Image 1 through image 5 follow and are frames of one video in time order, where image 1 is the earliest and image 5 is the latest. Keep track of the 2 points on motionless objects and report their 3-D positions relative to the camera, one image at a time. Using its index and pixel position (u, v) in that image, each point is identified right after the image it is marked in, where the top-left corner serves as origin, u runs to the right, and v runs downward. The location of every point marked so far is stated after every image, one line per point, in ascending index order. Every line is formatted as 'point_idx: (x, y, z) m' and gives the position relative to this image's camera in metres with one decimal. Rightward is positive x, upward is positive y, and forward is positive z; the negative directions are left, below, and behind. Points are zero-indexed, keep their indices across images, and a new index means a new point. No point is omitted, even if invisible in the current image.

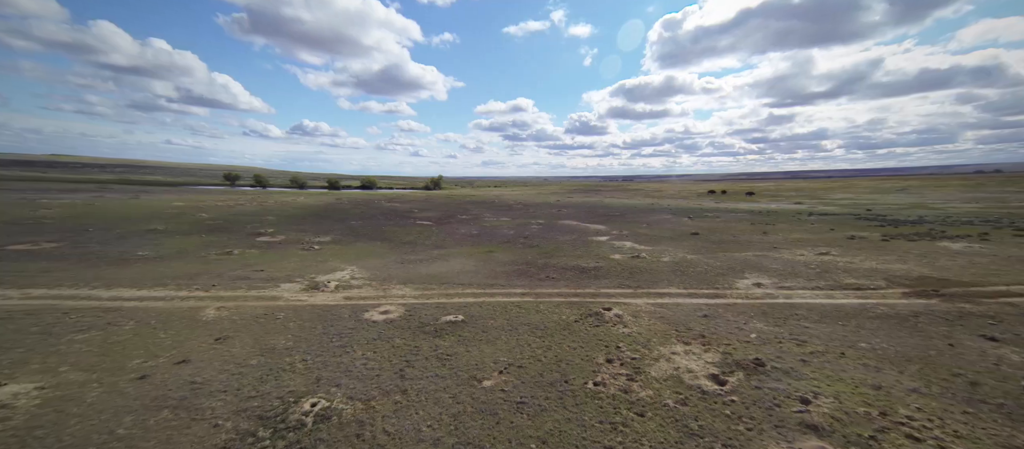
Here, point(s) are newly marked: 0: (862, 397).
0: (+7.6, -3.7, +7.9) m
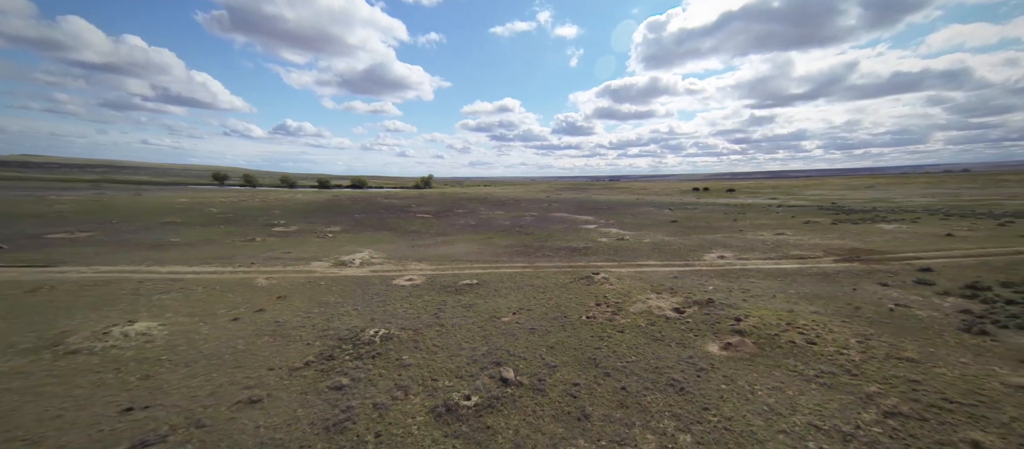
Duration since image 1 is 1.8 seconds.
0: (+8.0, -2.7, +10.9) m
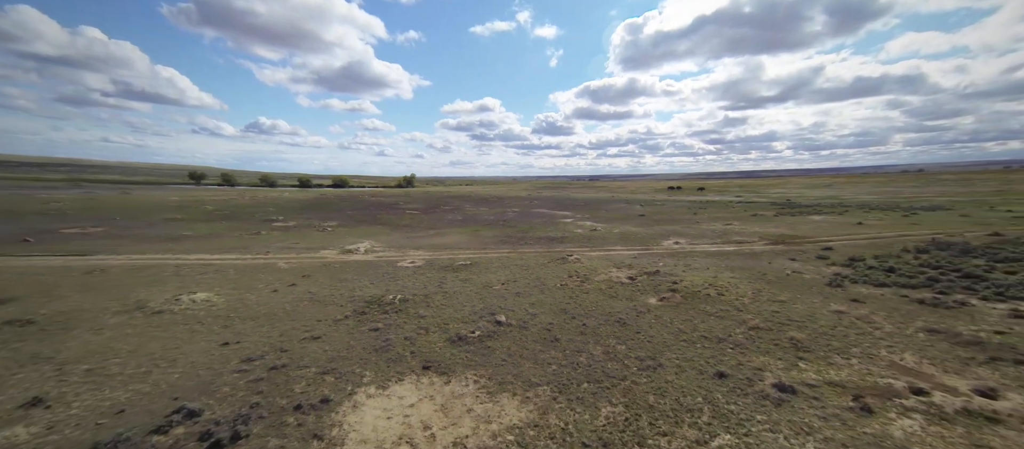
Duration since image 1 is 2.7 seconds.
0: (+7.6, -2.2, +14.4) m
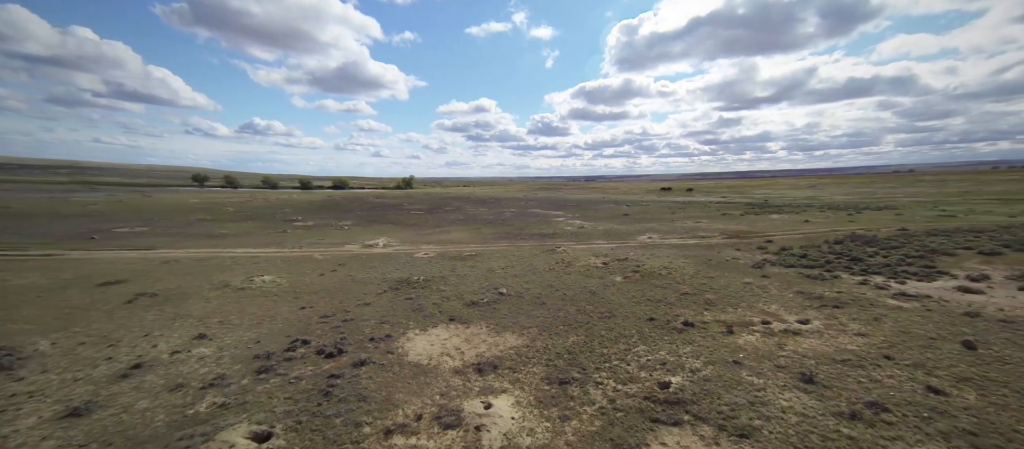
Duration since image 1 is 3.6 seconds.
0: (+7.5, -2.0, +18.3) m
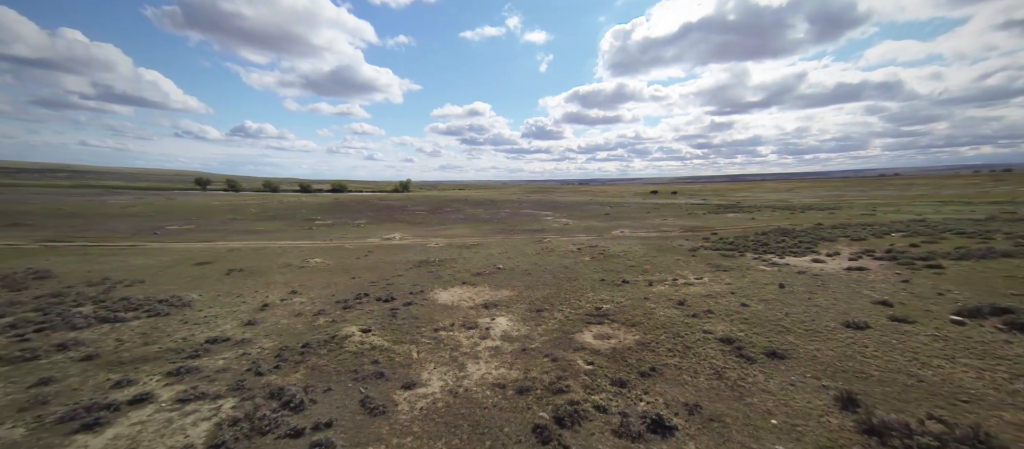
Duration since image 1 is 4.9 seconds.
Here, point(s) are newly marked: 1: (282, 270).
0: (+7.2, -1.7, +23.5) m
1: (-12.4, -2.4, +19.5) m
